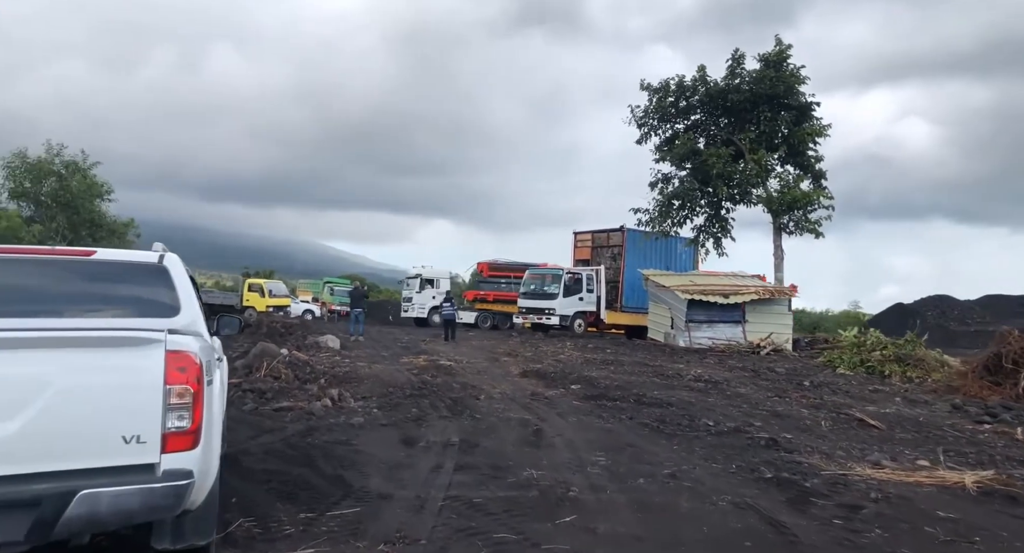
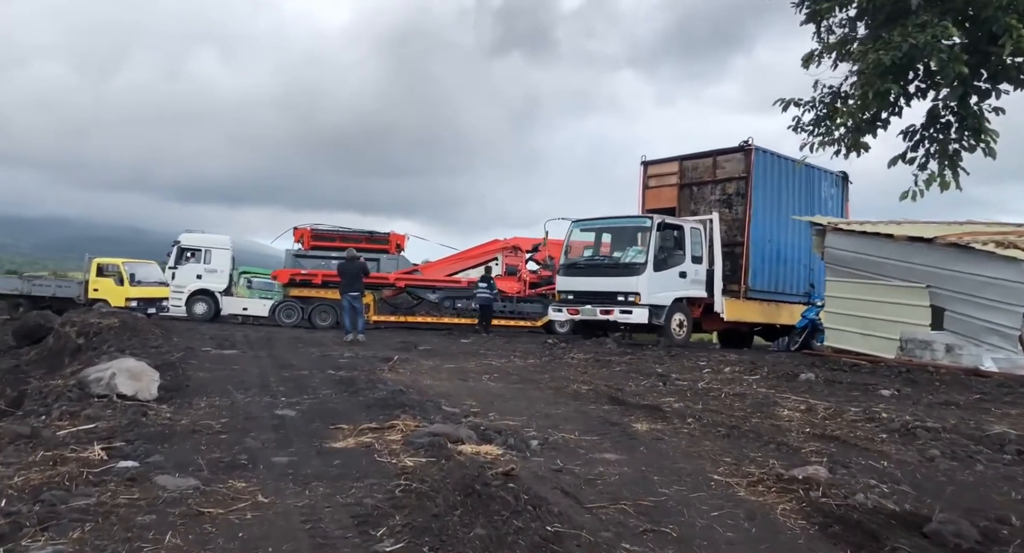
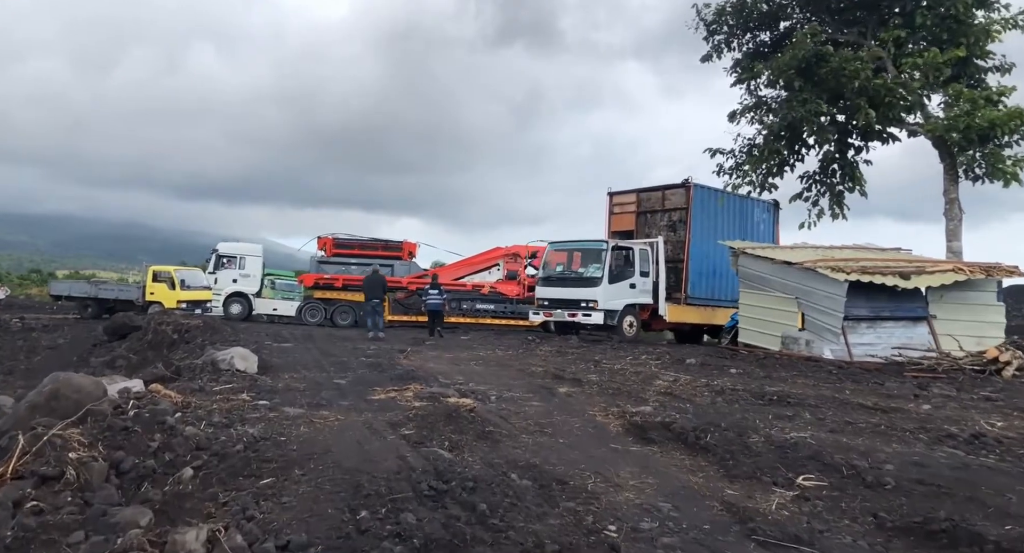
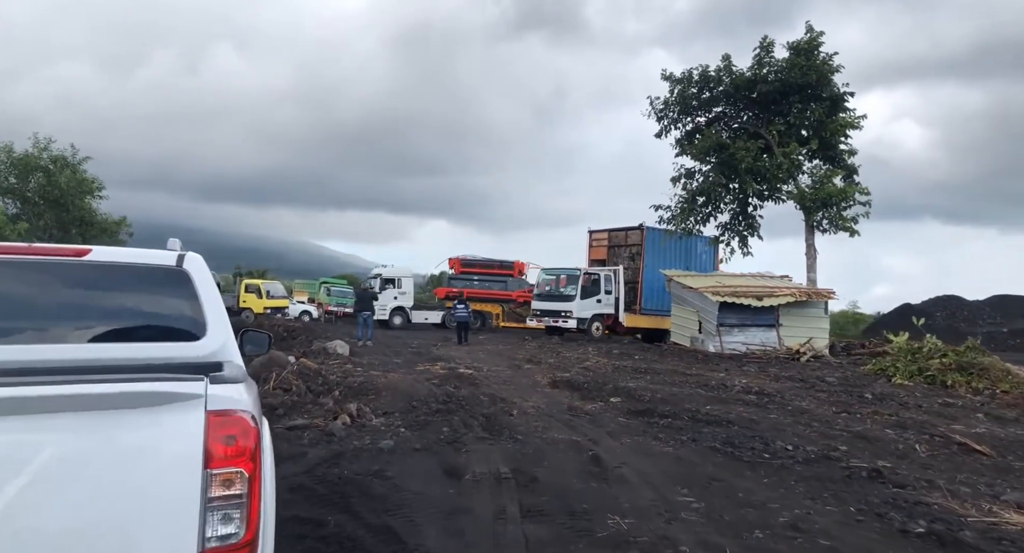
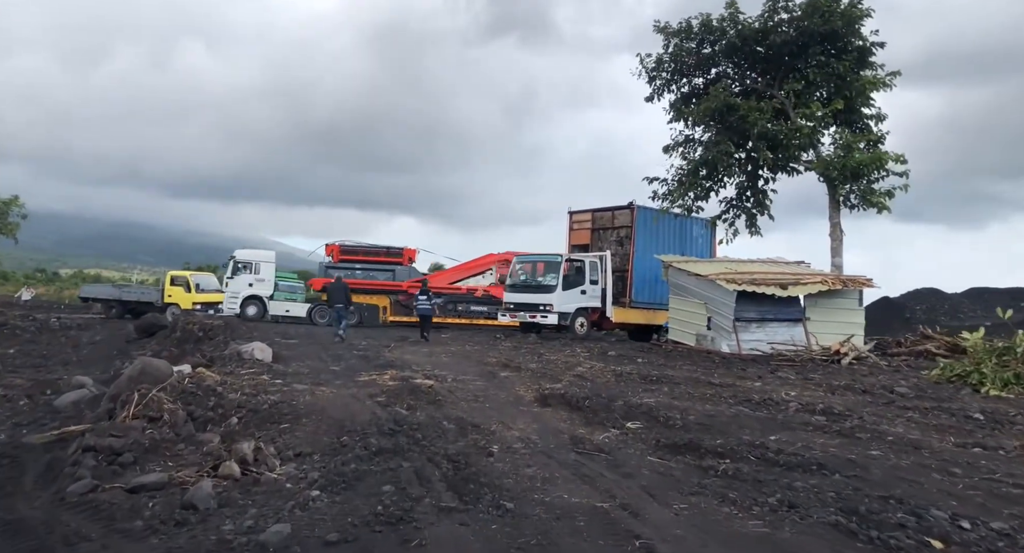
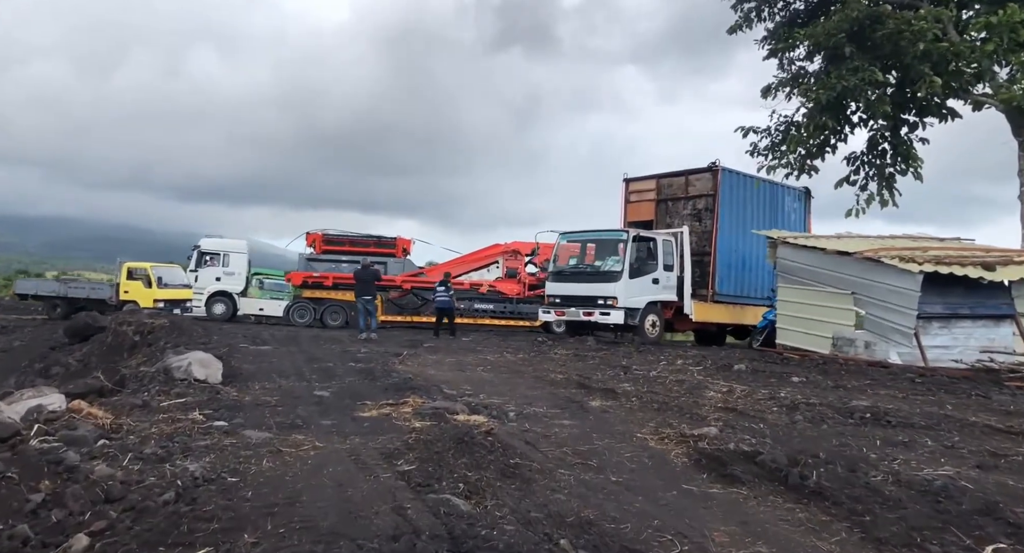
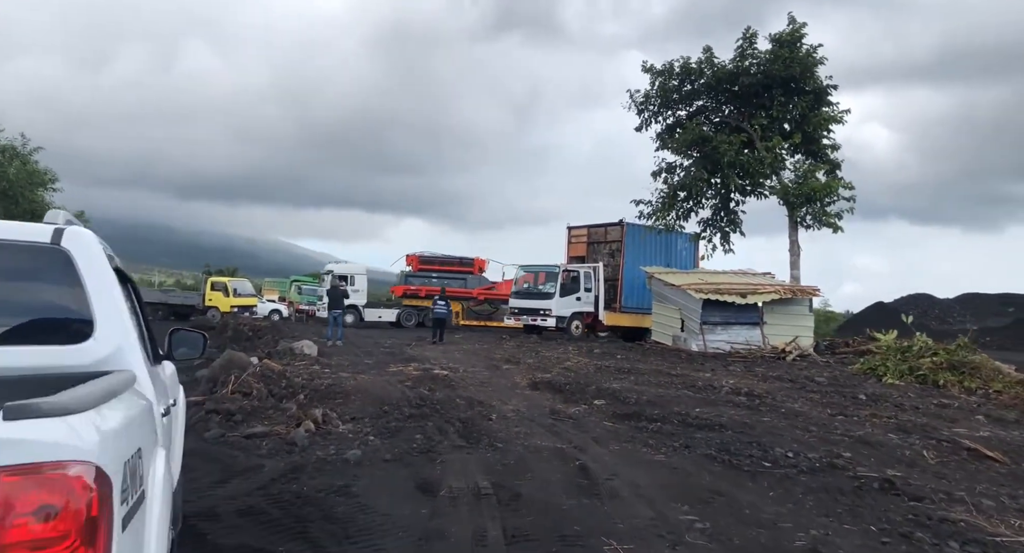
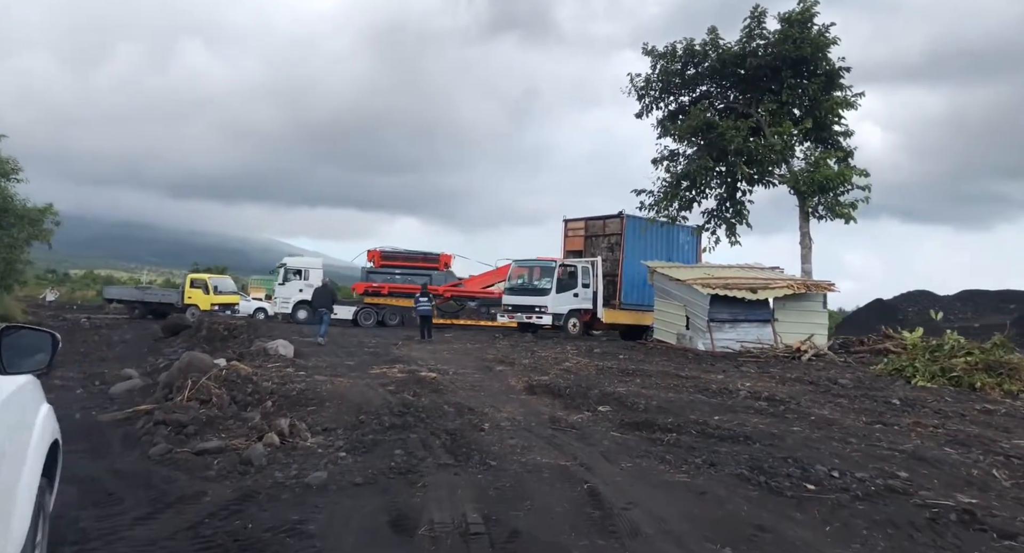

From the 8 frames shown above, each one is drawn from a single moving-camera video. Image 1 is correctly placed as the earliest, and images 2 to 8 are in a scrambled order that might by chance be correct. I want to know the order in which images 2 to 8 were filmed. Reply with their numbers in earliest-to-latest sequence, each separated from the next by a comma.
4, 7, 8, 5, 3, 6, 2
